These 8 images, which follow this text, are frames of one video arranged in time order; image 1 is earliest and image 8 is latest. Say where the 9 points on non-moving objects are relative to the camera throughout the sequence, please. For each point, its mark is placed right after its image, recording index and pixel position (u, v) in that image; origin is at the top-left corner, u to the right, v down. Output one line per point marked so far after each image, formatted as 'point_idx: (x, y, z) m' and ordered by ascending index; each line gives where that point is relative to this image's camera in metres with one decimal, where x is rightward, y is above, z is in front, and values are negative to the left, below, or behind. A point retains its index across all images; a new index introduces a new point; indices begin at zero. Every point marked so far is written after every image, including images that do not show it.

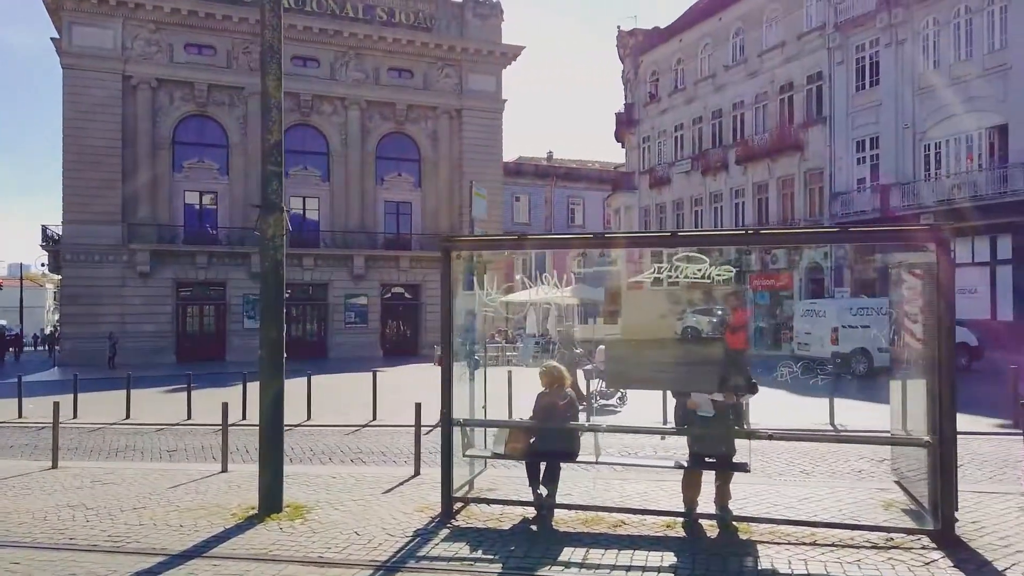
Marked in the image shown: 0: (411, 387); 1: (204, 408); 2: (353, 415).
0: (-2.3, -2.3, +18.1) m
1: (-5.6, -2.3, +14.5) m
2: (-2.7, -2.2, +13.5) m
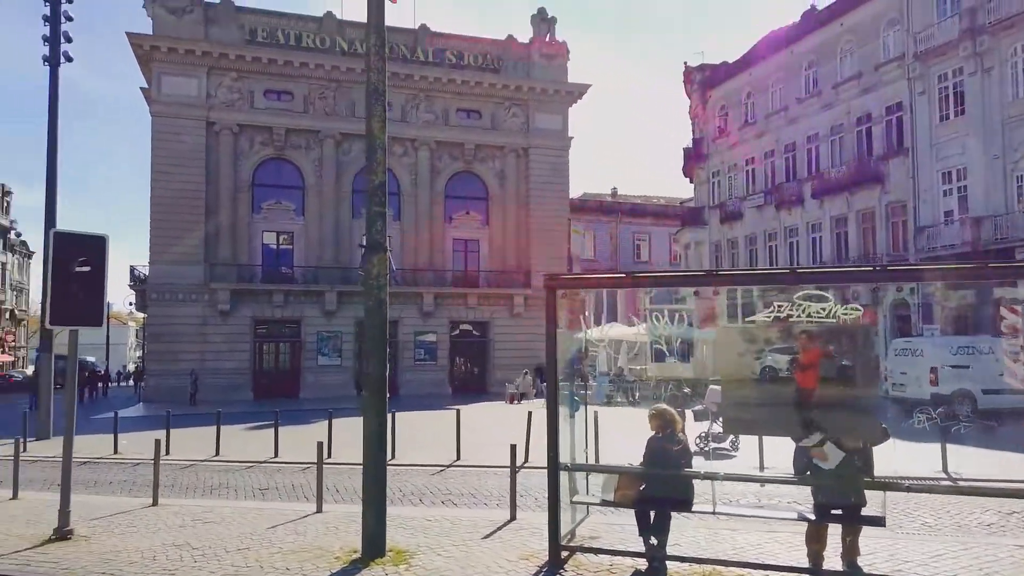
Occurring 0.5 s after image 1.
0: (-0.6, -3.2, +18.1) m
1: (-4.1, -3.0, +14.7) m
2: (-1.3, -2.9, +13.5) m
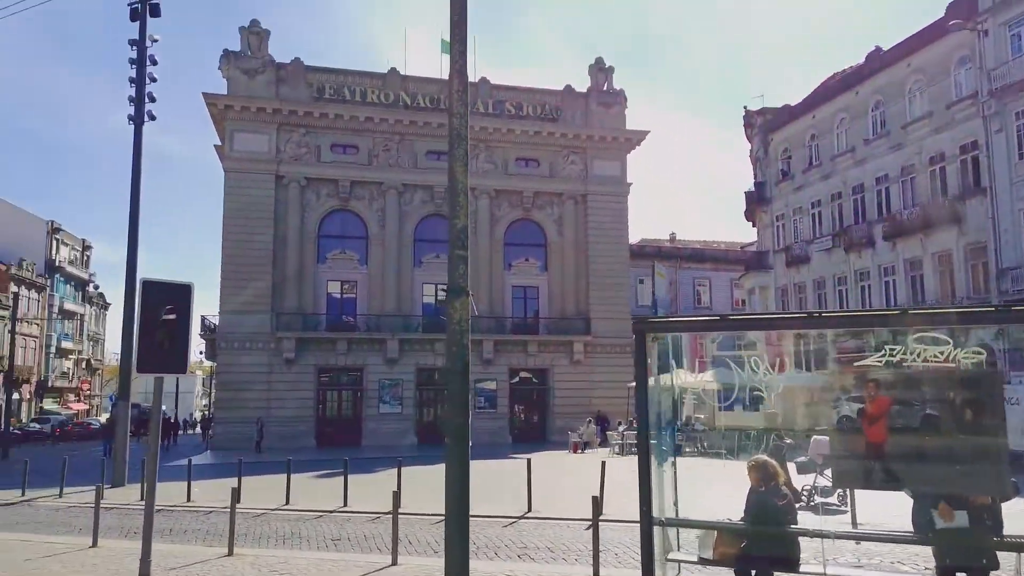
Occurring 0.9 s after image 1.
0: (+1.0, -4.2, +17.7) m
1: (-2.8, -3.9, +14.6) m
2: (-0.1, -3.7, +13.2) m
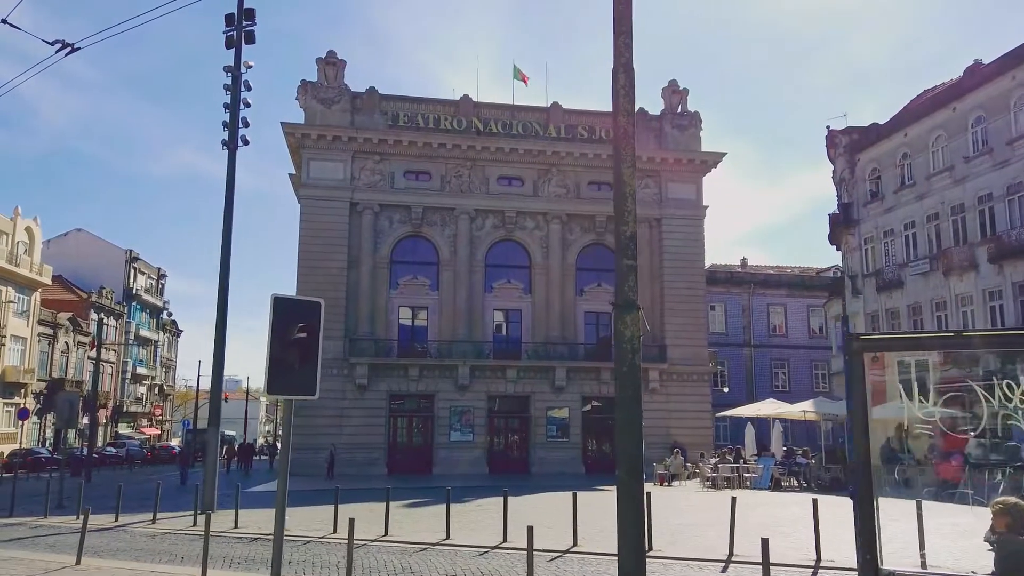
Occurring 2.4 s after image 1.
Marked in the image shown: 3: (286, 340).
0: (+3.0, -4.7, +16.8) m
1: (-1.0, -4.3, +13.9) m
2: (+1.6, -4.0, +12.4) m
3: (-2.0, -0.5, +7.0) m
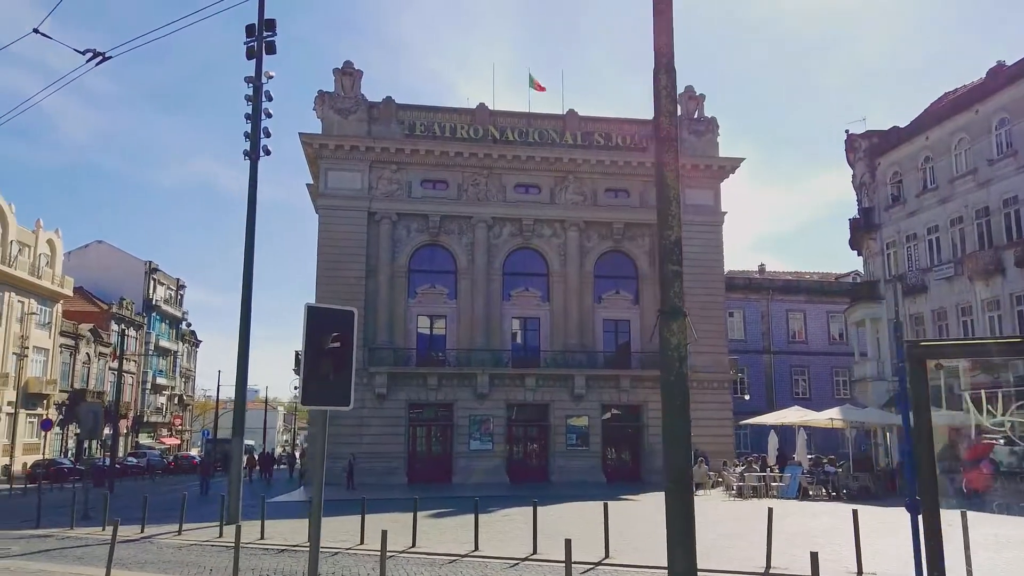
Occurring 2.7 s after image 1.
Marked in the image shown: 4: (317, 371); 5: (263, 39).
0: (+3.6, -4.9, +16.6) m
1: (-0.5, -4.4, +13.8) m
2: (+2.1, -4.1, +12.2) m
3: (-1.7, -0.5, +6.9) m
4: (-1.7, -0.7, +6.9) m
5: (-5.9, +5.9, +18.6) m
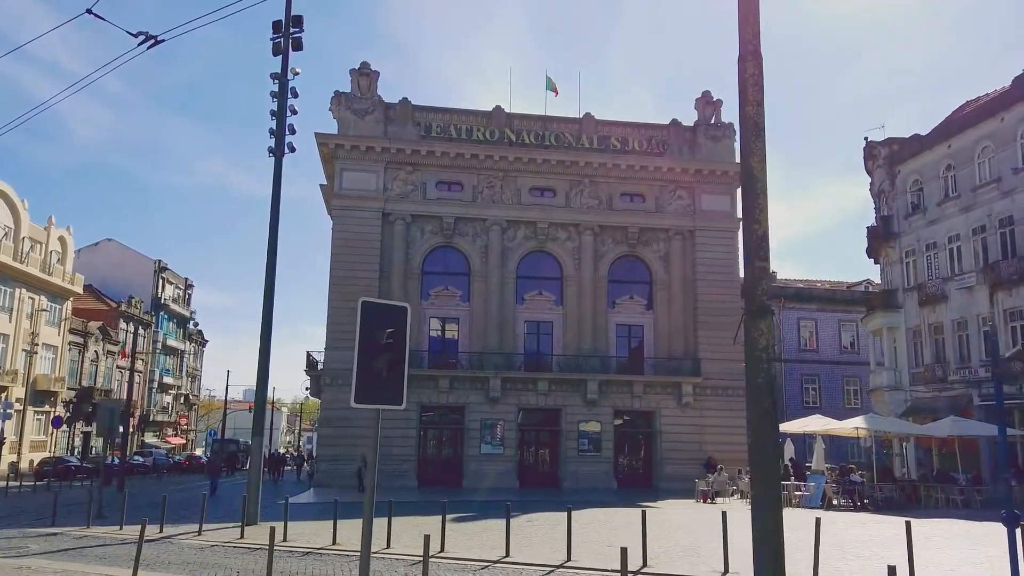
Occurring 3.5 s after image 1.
0: (+4.1, -5.0, +16.2) m
1: (0.0, -4.4, +13.5) m
2: (+2.6, -4.2, +11.9) m
3: (-1.2, -0.5, +6.7) m
4: (-1.2, -0.7, +6.6) m
5: (-5.2, +5.9, +18.4) m
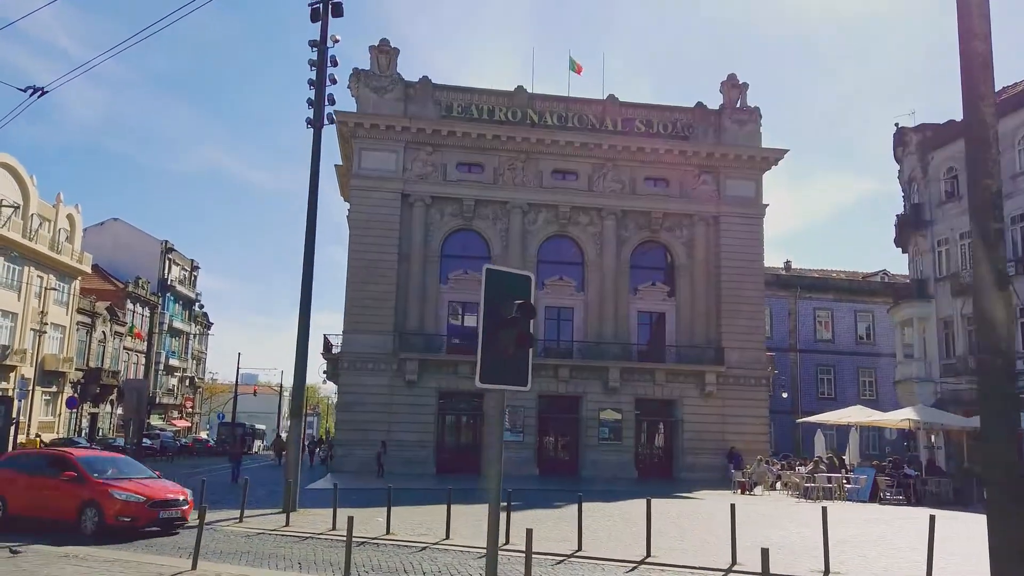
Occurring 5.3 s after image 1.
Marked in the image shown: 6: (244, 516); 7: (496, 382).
0: (+5.1, -4.6, +15.6) m
1: (+1.0, -4.1, +12.8) m
2: (+3.6, -3.9, +11.2) m
3: (-0.1, -0.2, +5.9) m
4: (-0.1, -0.4, +5.9) m
5: (-4.1, +6.4, +17.5) m
6: (-5.0, -4.2, +14.6) m
7: (-0.1, -0.7, +5.8) m
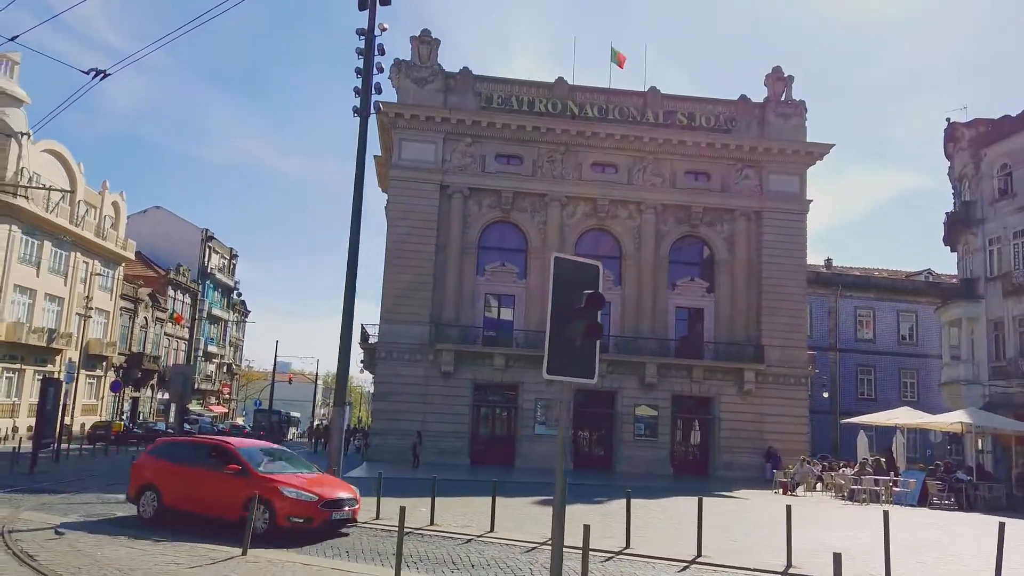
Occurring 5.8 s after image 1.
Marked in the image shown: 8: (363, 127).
0: (+5.9, -4.6, +15.2) m
1: (+1.8, -4.0, +12.6) m
2: (+4.3, -3.8, +11.0) m
3: (+0.4, -0.2, +5.8) m
4: (+0.4, -0.4, +5.7) m
5: (-3.0, +6.7, +17.5) m
6: (-4.2, -4.0, +14.6) m
7: (+0.4, -0.6, +5.7) m
8: (-3.1, +3.4, +16.6) m
